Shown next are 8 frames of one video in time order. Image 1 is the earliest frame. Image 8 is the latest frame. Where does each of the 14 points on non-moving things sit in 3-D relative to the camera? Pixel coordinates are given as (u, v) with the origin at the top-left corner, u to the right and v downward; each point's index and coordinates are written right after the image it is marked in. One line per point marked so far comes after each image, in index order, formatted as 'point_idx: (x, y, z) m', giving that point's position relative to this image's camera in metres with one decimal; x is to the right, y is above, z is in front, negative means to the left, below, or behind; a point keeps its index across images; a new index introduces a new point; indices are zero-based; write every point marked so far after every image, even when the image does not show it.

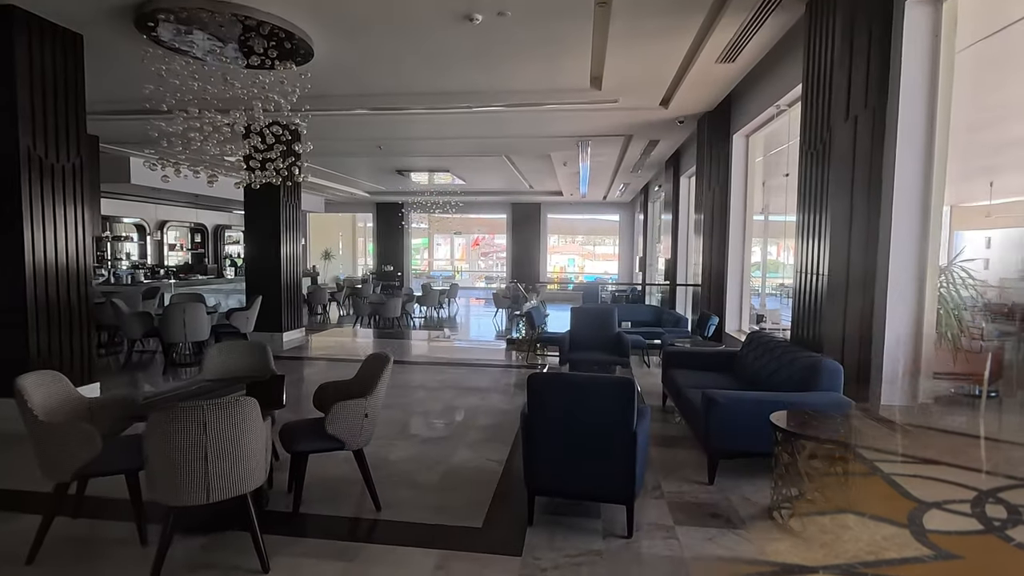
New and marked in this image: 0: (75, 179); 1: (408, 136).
0: (-3.9, +1.0, +4.8) m
1: (-1.7, +2.6, +9.1) m
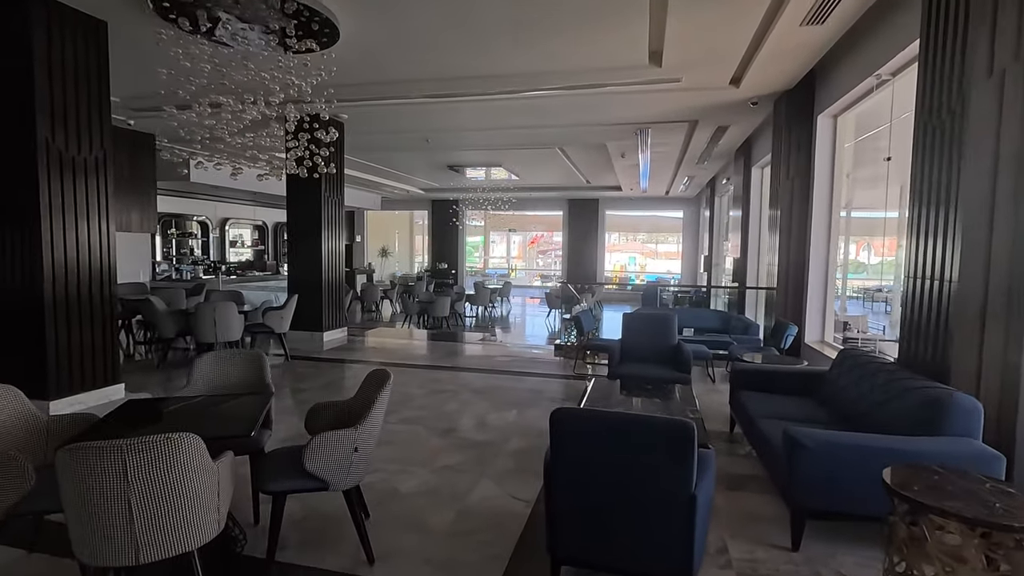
0: (-3.6, +1.0, +4.7) m
1: (-0.9, +2.6, +8.6) m
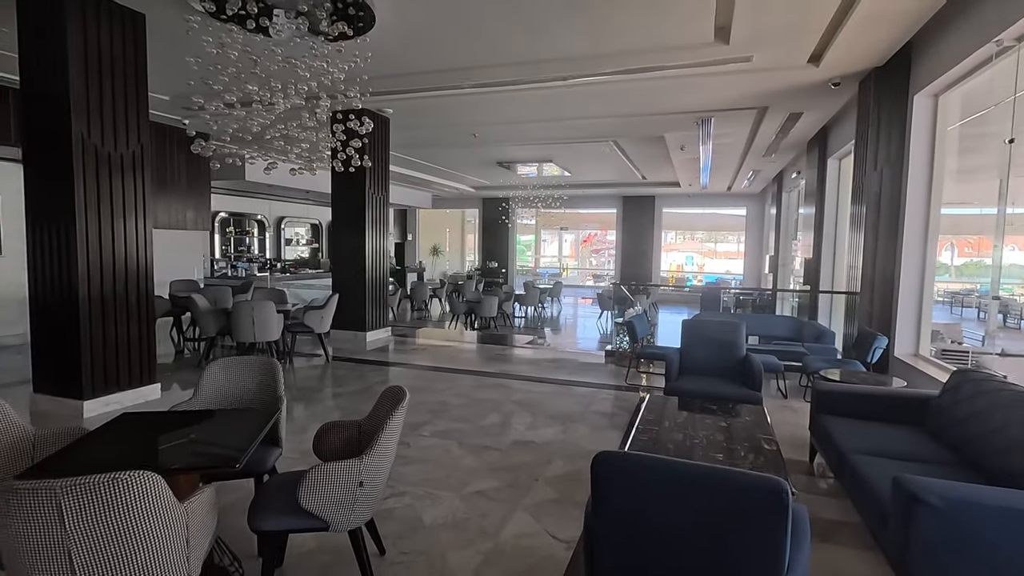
0: (-3.2, +1.0, +4.6) m
1: (-0.1, +2.6, +8.3) m
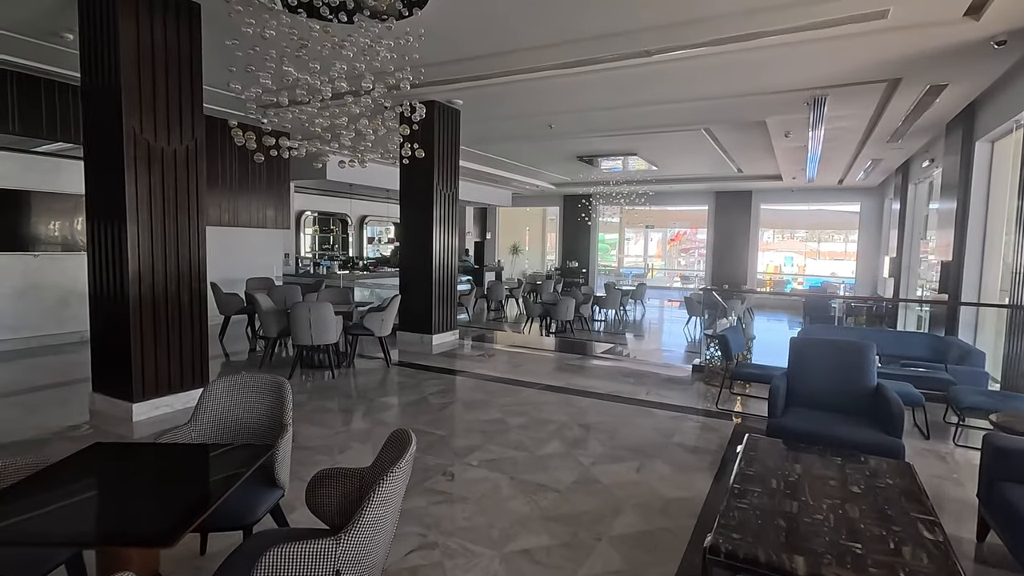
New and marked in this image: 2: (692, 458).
0: (-2.6, +1.0, +4.4) m
1: (+1.0, +2.5, +7.6) m
2: (+1.2, -1.2, +3.7) m
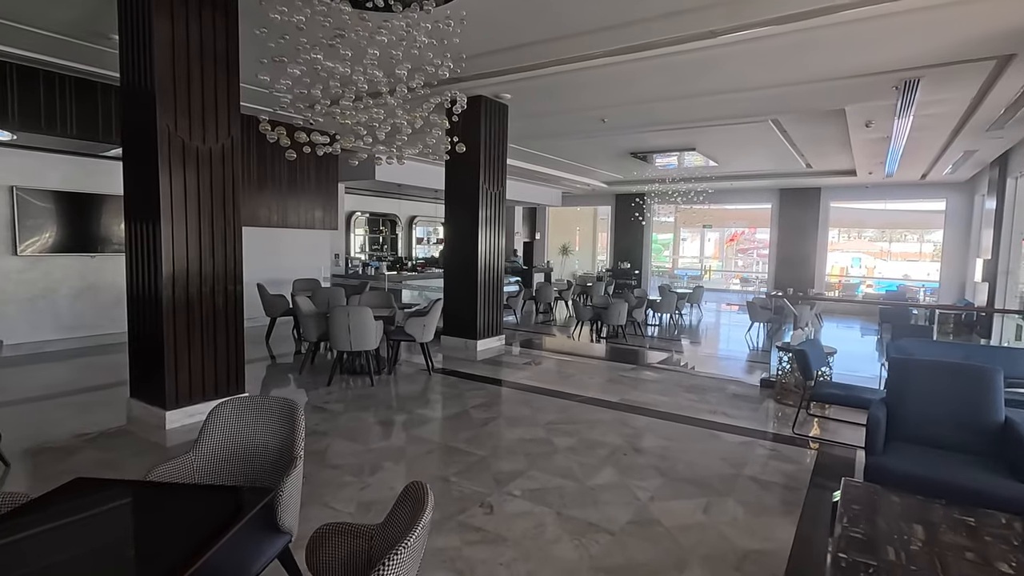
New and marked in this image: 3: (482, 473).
0: (-2.3, +1.0, +4.3) m
1: (+1.6, +2.5, +7.1) m
2: (+1.5, -1.2, +3.1) m
3: (-0.2, -1.1, +3.3) m
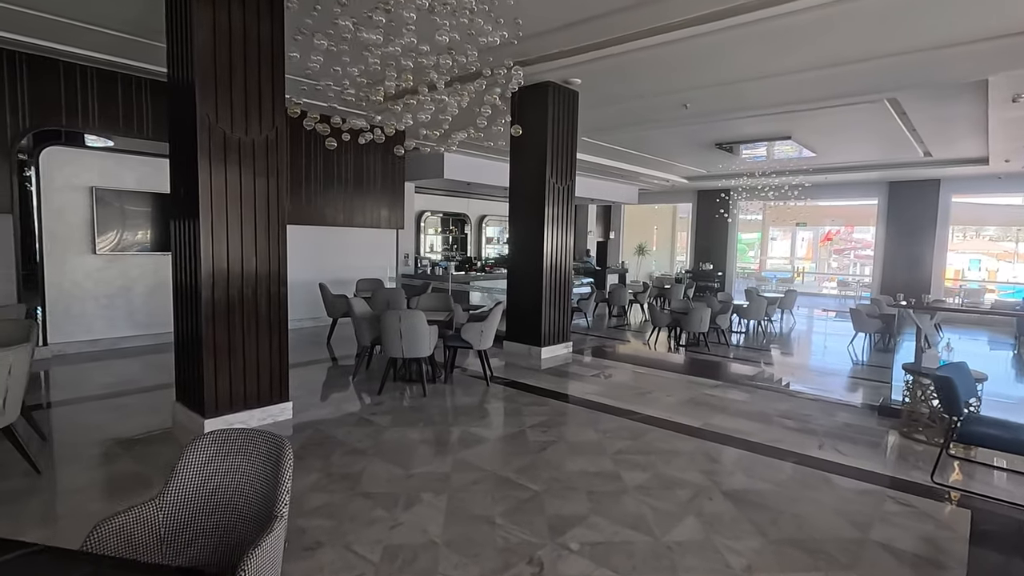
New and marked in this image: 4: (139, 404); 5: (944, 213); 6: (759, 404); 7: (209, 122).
0: (-1.8, +1.0, +4.0) m
1: (+2.5, +2.4, +6.3) m
2: (+1.8, -1.3, +2.4) m
3: (+0.1, -1.2, +2.8) m
4: (-3.3, -1.0, +4.8) m
5: (+10.6, +1.9, +13.1) m
6: (+2.2, -1.1, +4.9) m
7: (-2.1, +1.1, +3.6) m
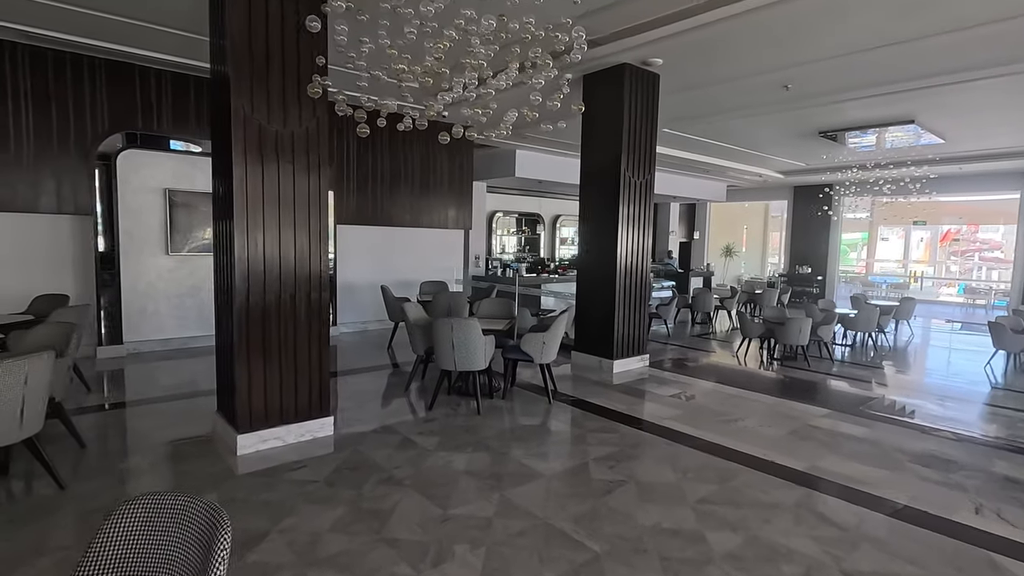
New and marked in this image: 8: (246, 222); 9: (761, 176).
0: (-1.4, +0.9, +3.7) m
1: (+3.2, +2.3, +5.3) m
2: (+1.9, -1.3, +1.6) m
3: (+0.3, -1.2, +2.2) m
4: (-2.8, -1.1, +4.7) m
5: (+12.2, +1.7, +10.9) m
6: (+2.7, -1.1, +4.0) m
7: (-1.7, +1.1, +3.4) m
8: (-1.7, +0.4, +3.4) m
9: (+6.6, +3.0, +14.3) m
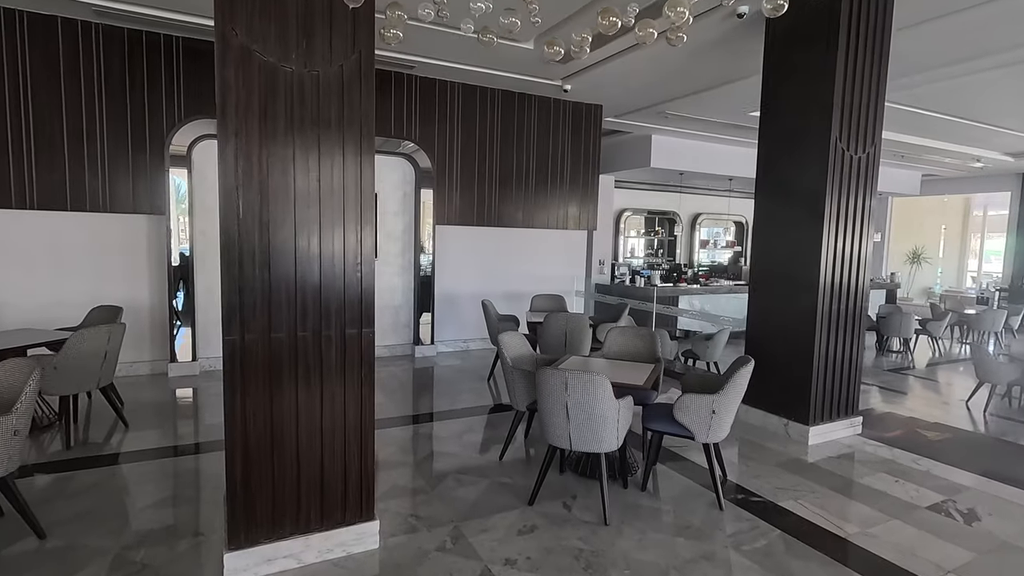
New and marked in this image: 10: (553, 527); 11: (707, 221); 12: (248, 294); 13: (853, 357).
0: (-0.7, +0.8, +2.3) m
1: (+4.2, +2.1, +2.9) m
2: (+2.0, -1.6, -0.5) m
3: (+0.6, -1.4, +0.5) m
4: (-1.9, -1.2, +3.6) m
5: (+14.1, +1.2, +6.3) m
6: (+3.3, -1.4, +1.7) m
7: (-1.1, +1.0, +2.1) m
8: (-1.1, +0.3, +2.1) m
9: (+9.5, +2.6, +10.9) m
10: (+0.2, -1.2, +2.7) m
11: (+4.6, +1.6, +12.8) m
12: (-1.1, 0.0, +2.2) m
13: (+2.6, -0.6, +4.1) m
